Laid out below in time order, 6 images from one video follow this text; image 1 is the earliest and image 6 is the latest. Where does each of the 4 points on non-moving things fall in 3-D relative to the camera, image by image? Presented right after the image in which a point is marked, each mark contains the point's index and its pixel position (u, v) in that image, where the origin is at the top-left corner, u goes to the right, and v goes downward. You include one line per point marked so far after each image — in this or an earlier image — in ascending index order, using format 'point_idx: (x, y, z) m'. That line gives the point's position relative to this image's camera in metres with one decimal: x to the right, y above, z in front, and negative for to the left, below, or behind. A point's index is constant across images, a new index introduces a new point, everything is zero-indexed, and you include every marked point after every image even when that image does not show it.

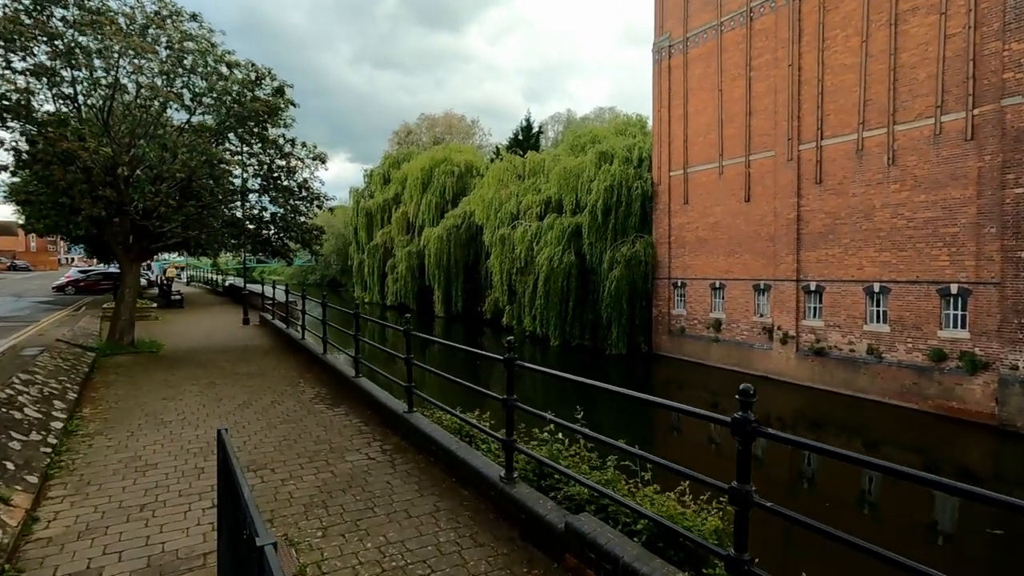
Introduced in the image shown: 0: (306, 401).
0: (-2.1, -1.2, +5.5) m
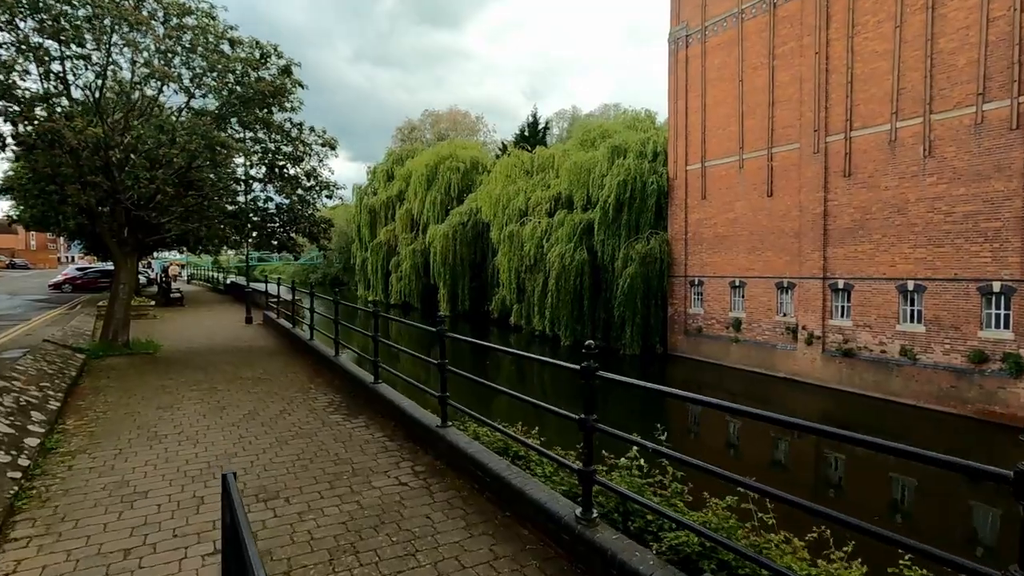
0: (-1.8, -1.1, +4.9) m
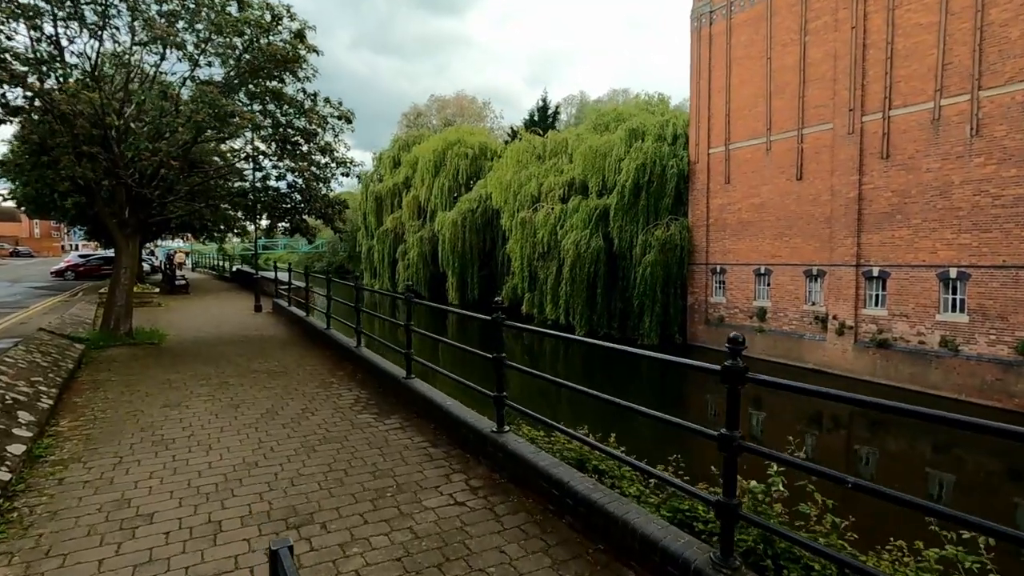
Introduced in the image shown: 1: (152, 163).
0: (-1.3, -1.0, +4.3) m
1: (-4.5, +1.5, +6.7) m
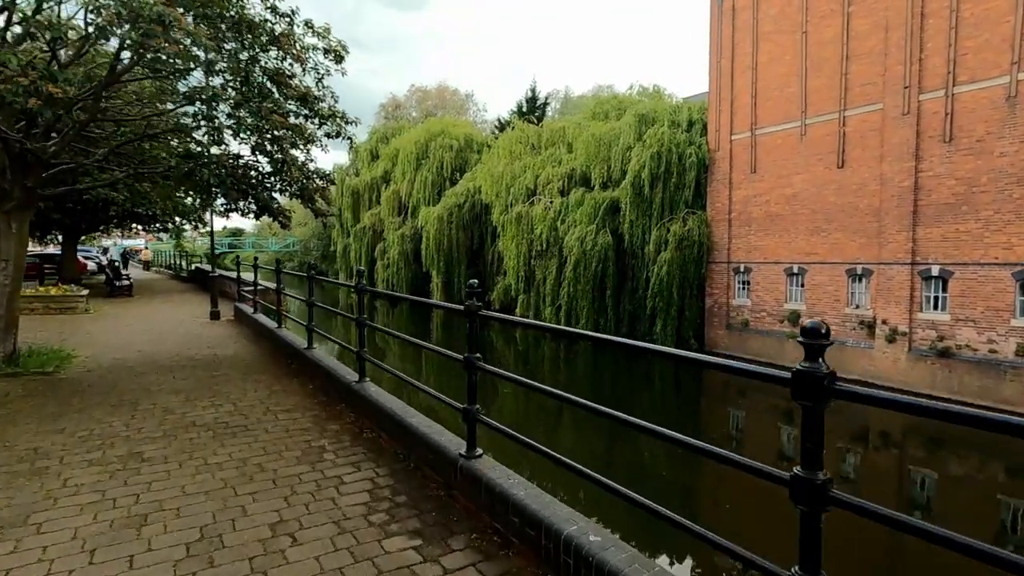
0: (-0.6, -1.0, +2.2) m
1: (-3.9, +1.5, +4.5) m
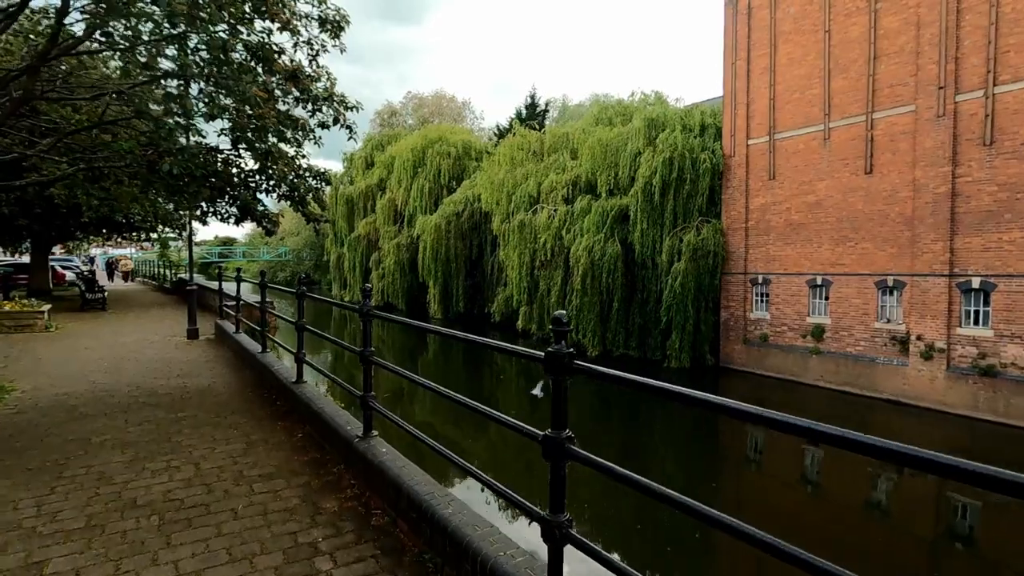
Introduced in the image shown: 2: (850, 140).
0: (-0.3, -1.1, +1.3) m
1: (-3.6, +1.4, +3.6) m
2: (+8.2, +3.6, +12.9) m
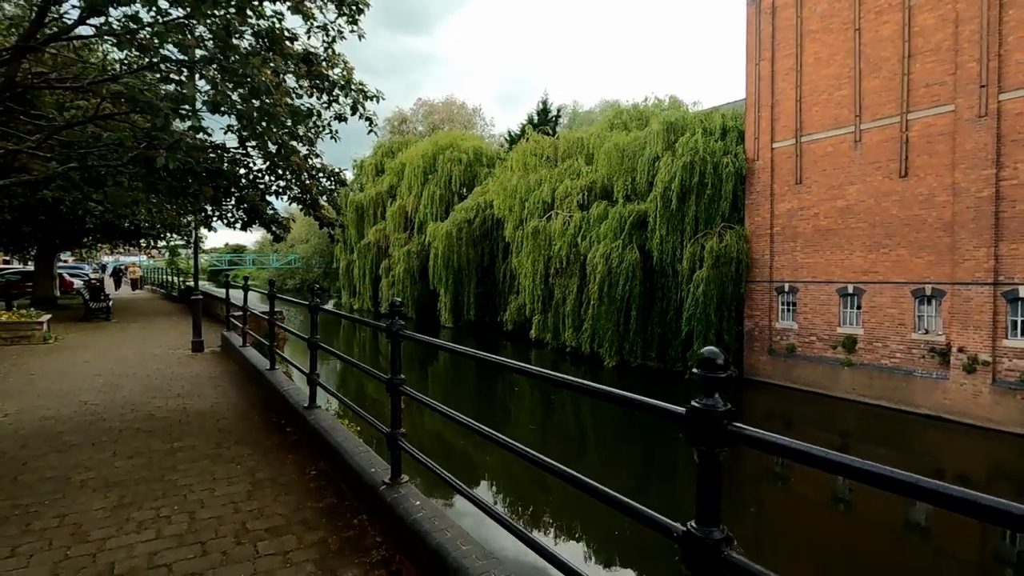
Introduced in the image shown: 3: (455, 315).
0: (-0.1, -1.1, +0.8) m
1: (-3.4, +1.3, +3.1) m
2: (+8.6, +3.3, +12.3) m
3: (-1.8, -0.9, +19.2) m
